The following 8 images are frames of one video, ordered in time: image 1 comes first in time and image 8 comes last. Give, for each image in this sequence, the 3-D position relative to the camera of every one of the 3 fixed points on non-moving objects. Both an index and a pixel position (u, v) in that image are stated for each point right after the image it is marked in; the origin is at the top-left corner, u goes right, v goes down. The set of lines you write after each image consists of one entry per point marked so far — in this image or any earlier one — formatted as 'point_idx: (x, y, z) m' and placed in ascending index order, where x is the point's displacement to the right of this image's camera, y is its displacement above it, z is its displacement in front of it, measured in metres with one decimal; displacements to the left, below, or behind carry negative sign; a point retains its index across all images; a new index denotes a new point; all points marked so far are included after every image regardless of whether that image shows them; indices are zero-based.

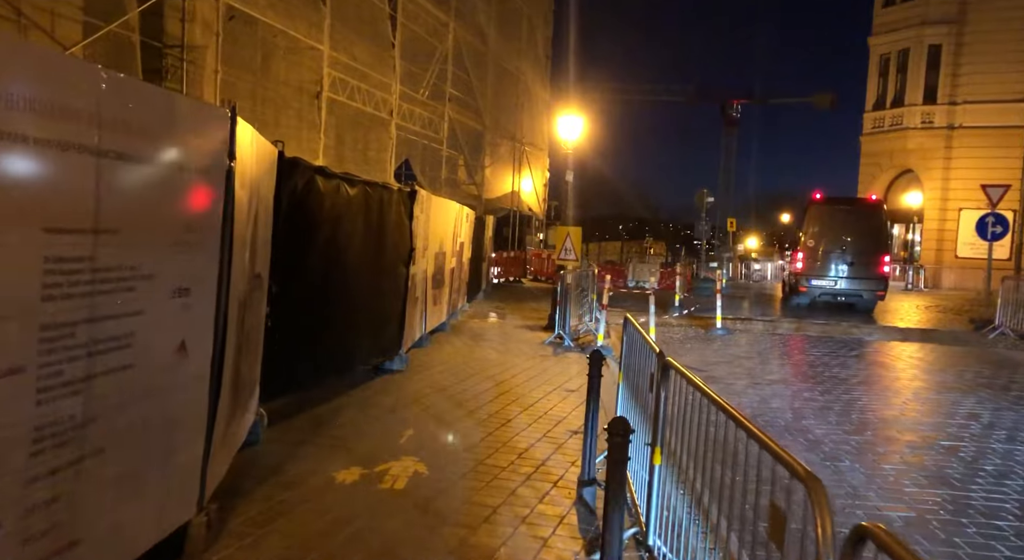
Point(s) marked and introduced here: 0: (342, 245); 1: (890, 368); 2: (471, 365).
0: (-1.6, +0.3, +7.4) m
1: (+5.8, -1.4, +12.1) m
2: (-0.5, -1.1, +10.3) m
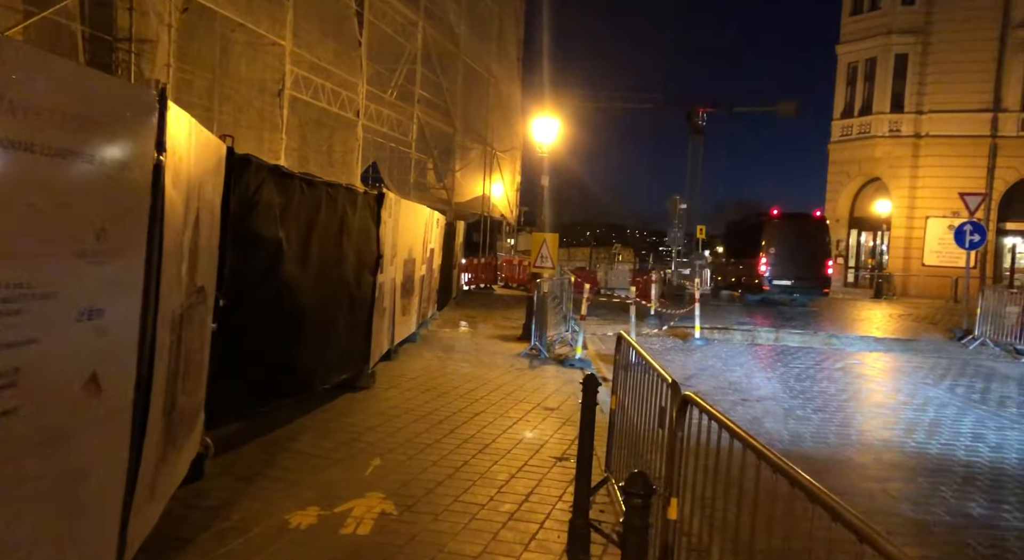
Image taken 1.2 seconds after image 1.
0: (-1.8, +0.2, +6.7) m
1: (+5.4, -1.5, +11.6) m
2: (-0.9, -1.2, +9.7) m
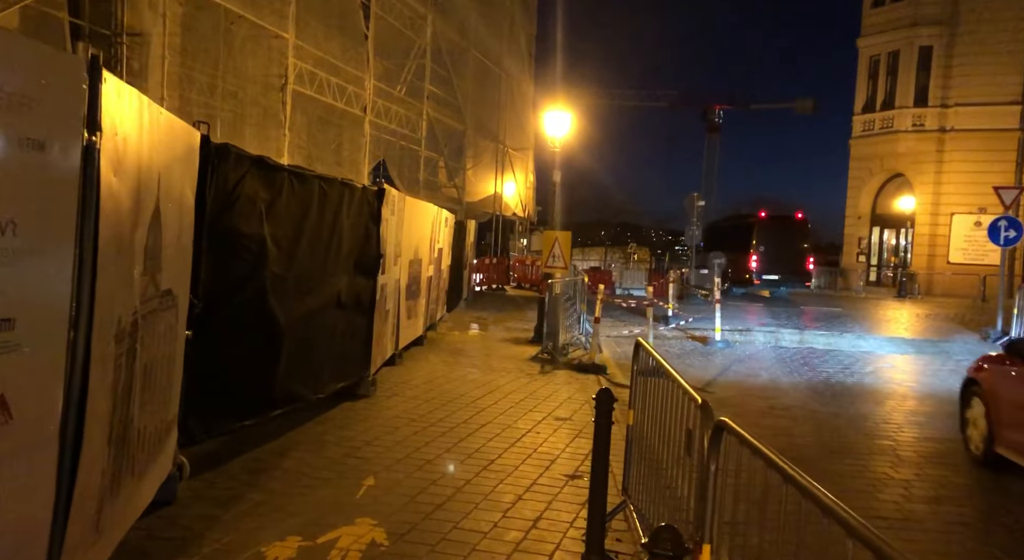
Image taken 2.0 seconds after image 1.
0: (-1.8, +0.2, +6.2) m
1: (+5.6, -1.5, +11.0) m
2: (-0.7, -1.2, +9.1) m
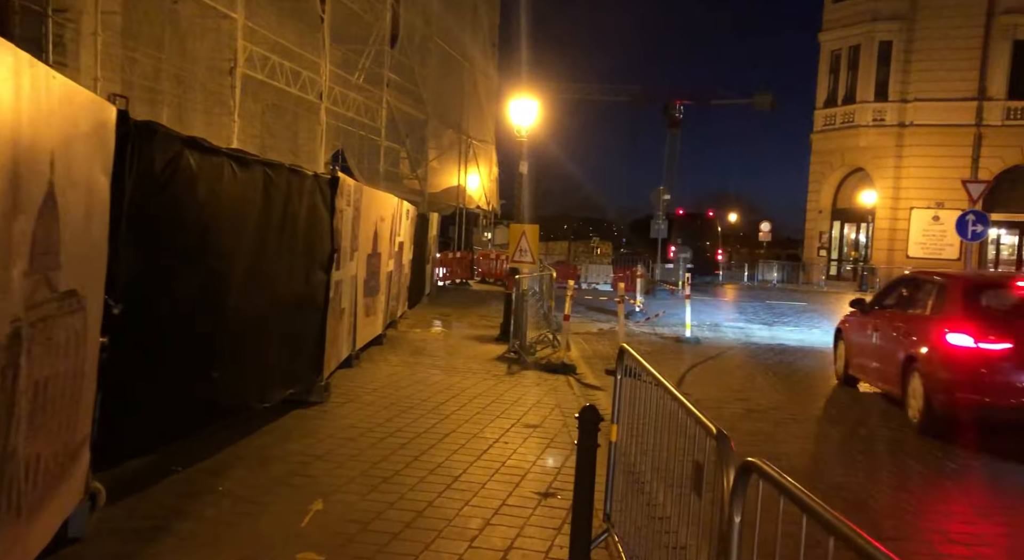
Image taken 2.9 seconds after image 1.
0: (-2.0, +0.2, +5.5) m
1: (+5.1, -1.4, +10.7) m
2: (-1.1, -1.2, +8.5) m
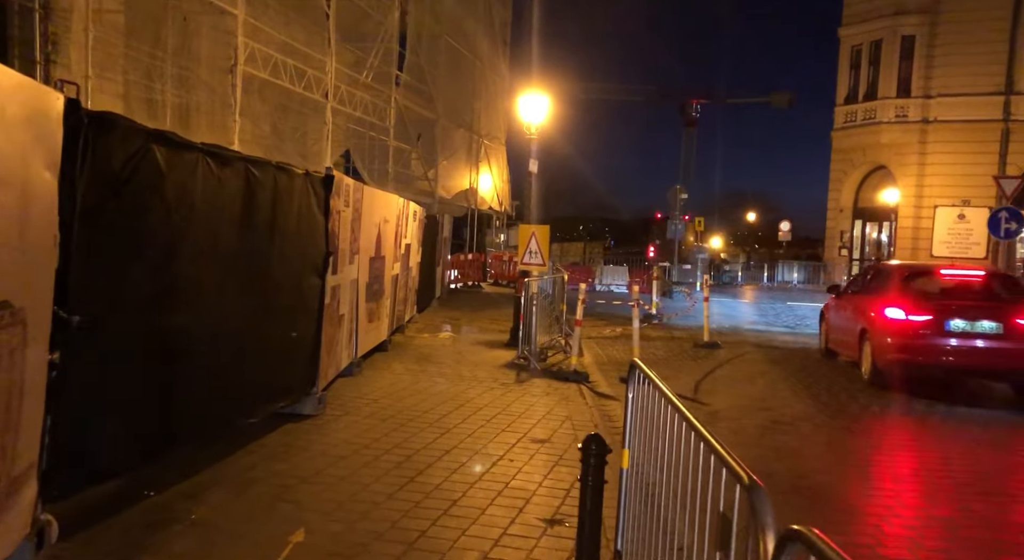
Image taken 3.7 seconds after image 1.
0: (-2.0, +0.2, +5.1) m
1: (+5.2, -1.4, +10.1) m
2: (-1.0, -1.2, +8.0) m
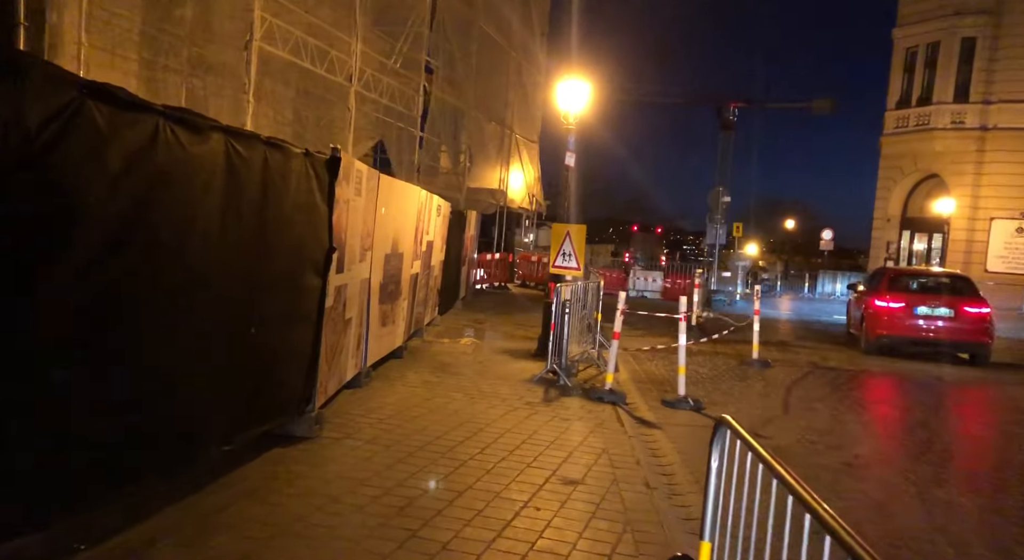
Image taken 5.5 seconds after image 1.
0: (-1.8, +0.2, +4.1) m
1: (+5.5, -1.7, +8.8) m
2: (-0.8, -1.3, +7.0) m
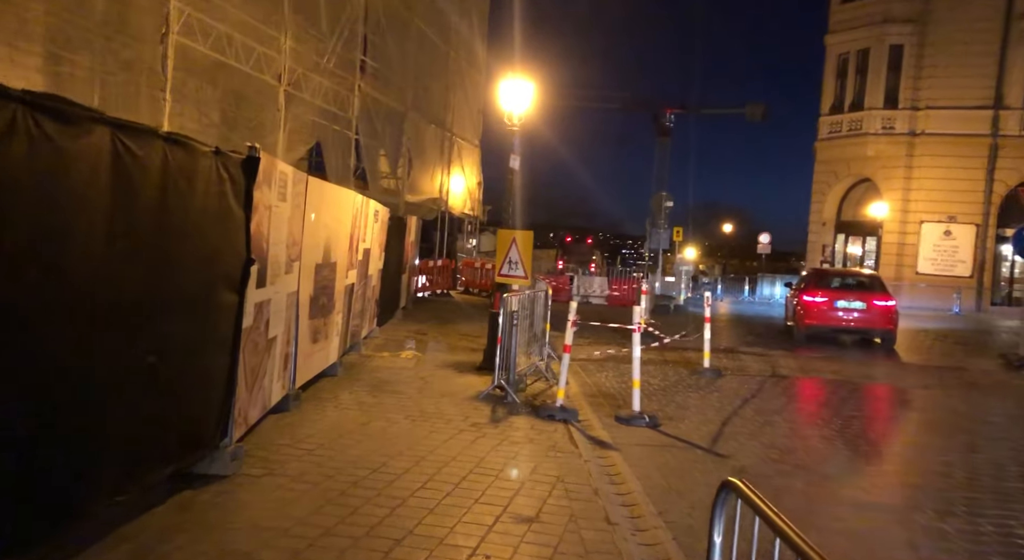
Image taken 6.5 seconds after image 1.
0: (-2.0, +0.1, +3.3) m
1: (+4.9, -1.7, +8.6) m
2: (-1.2, -1.4, +6.3) m
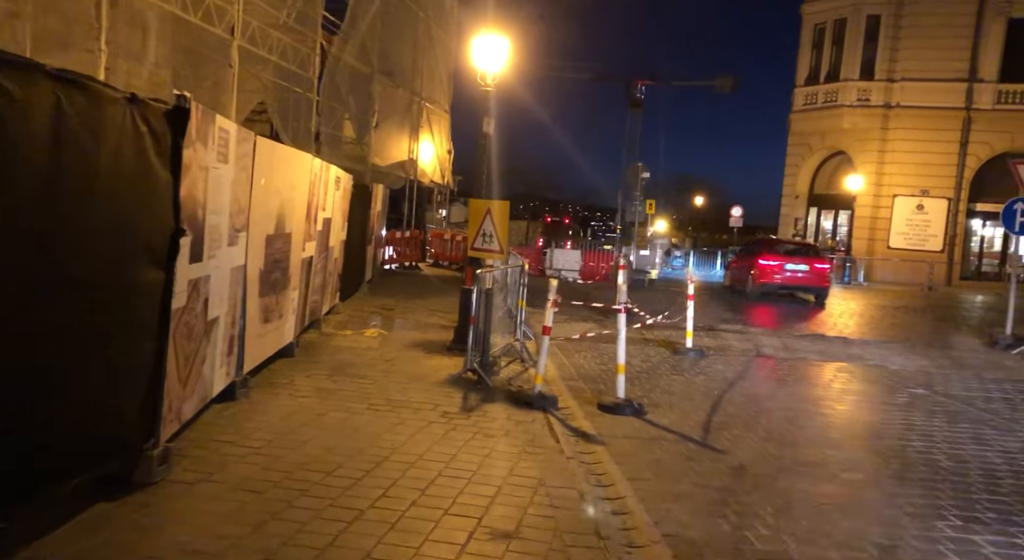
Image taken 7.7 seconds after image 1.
0: (-2.1, +0.2, +2.5) m
1: (+4.6, -1.5, +8.1) m
2: (-1.4, -1.2, +5.5) m
